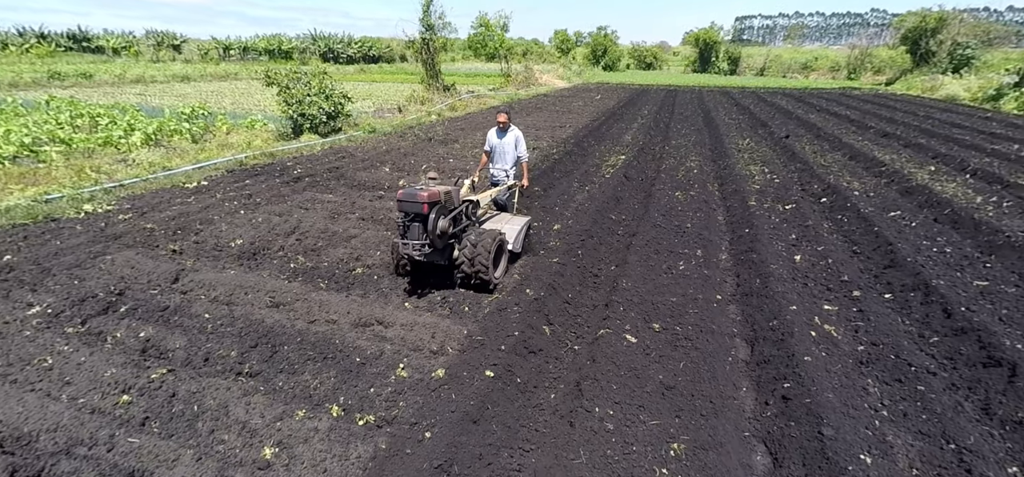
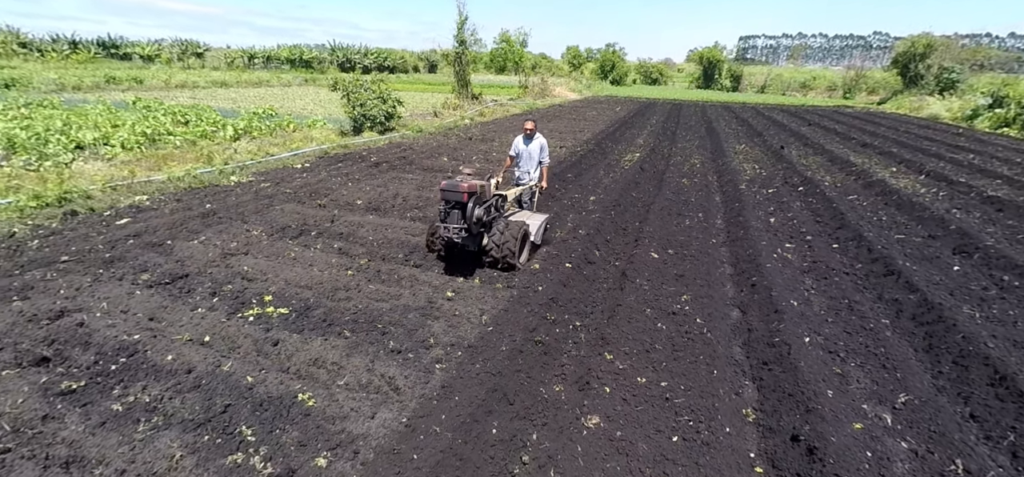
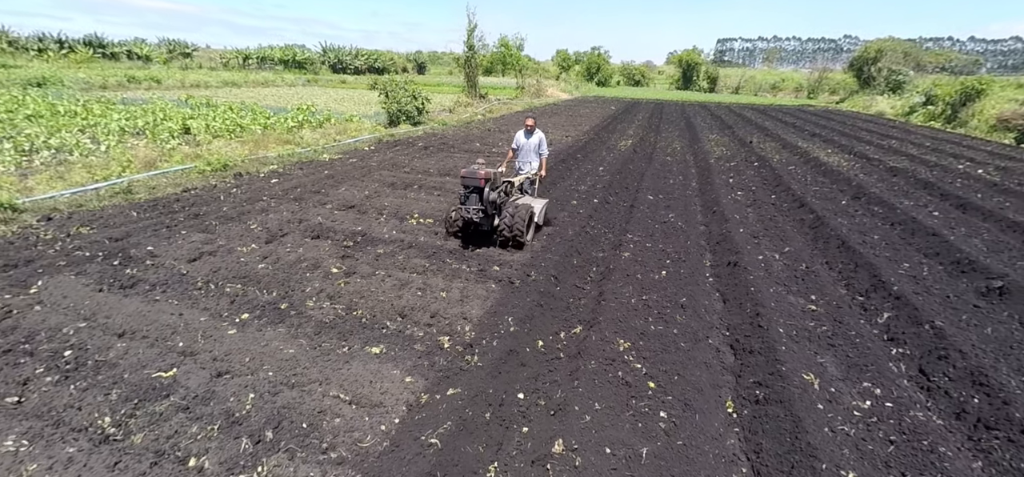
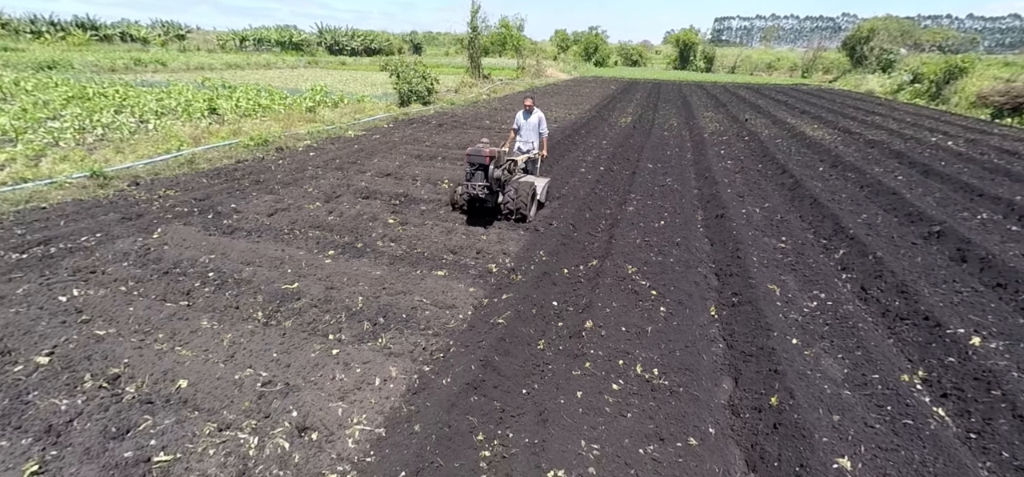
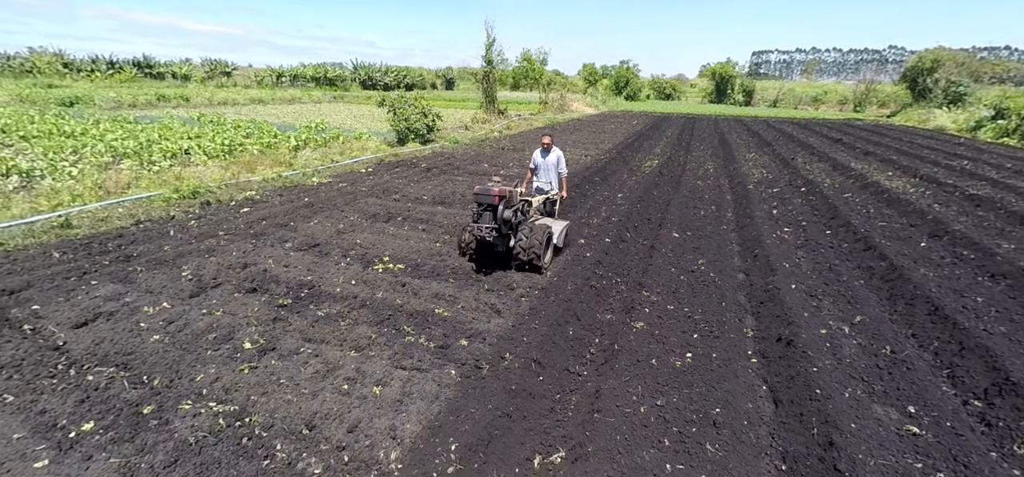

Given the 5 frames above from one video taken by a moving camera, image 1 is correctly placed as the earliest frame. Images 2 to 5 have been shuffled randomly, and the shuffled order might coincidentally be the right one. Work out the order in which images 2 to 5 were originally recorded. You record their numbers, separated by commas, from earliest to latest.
2, 5, 3, 4
